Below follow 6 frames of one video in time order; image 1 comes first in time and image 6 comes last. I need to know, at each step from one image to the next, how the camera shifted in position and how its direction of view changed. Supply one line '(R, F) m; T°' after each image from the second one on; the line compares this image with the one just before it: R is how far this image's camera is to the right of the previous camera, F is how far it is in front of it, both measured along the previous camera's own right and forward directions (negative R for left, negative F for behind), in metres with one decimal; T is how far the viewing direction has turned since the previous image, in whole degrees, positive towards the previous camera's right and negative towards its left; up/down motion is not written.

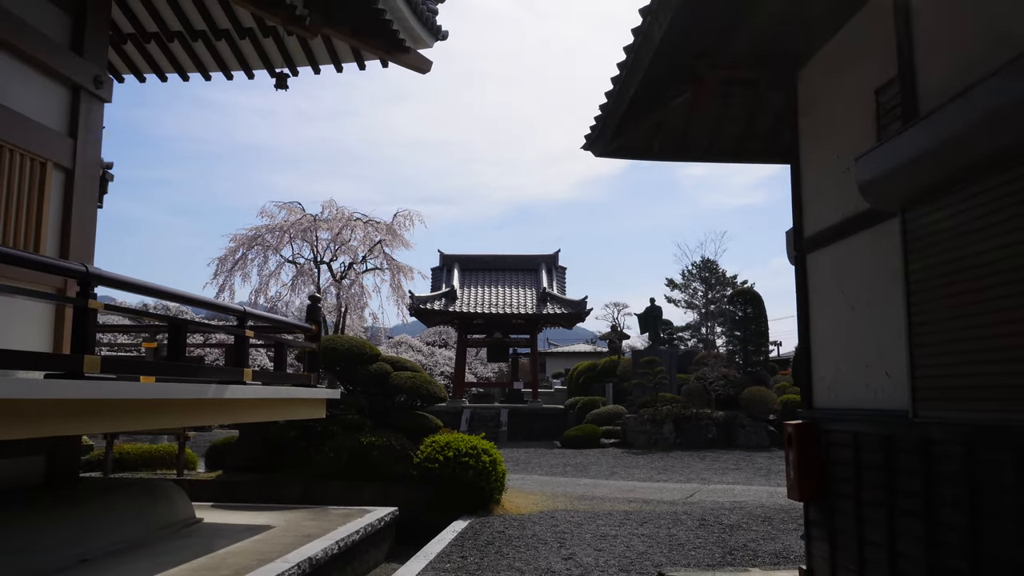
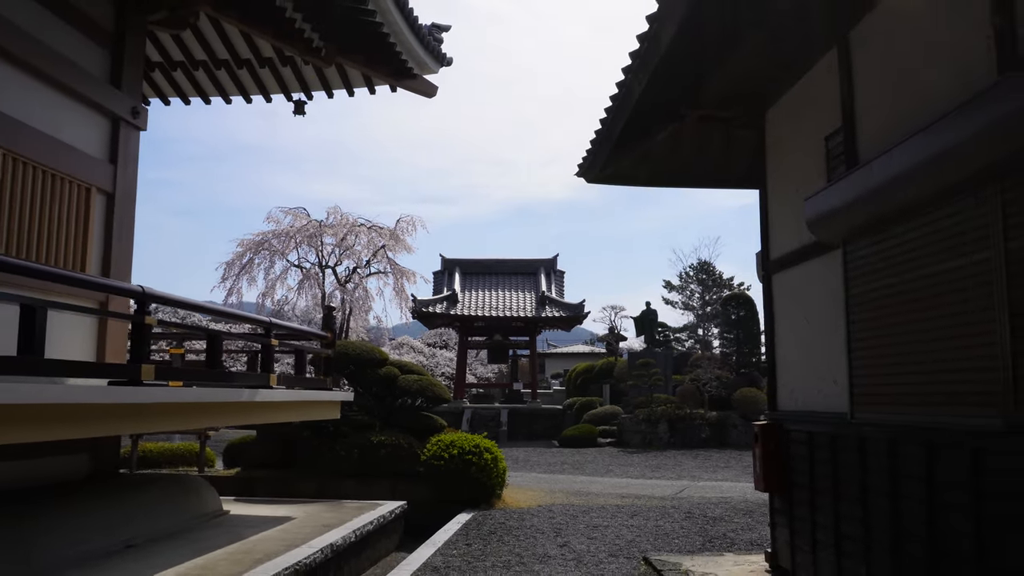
(0.0, -0.5) m; 0°
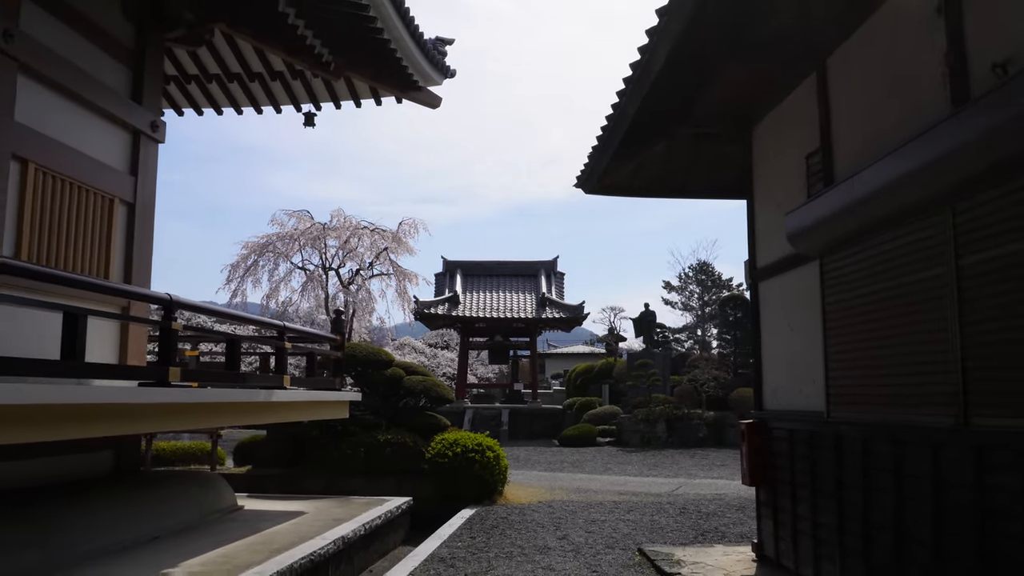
(0.0, -0.3) m; 0°
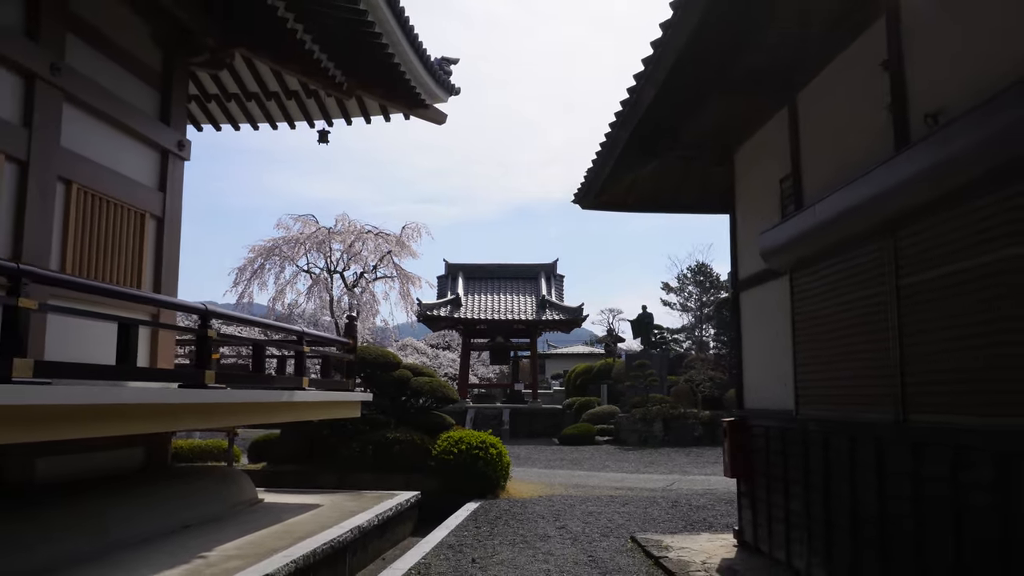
(0.0, -0.5) m; 0°
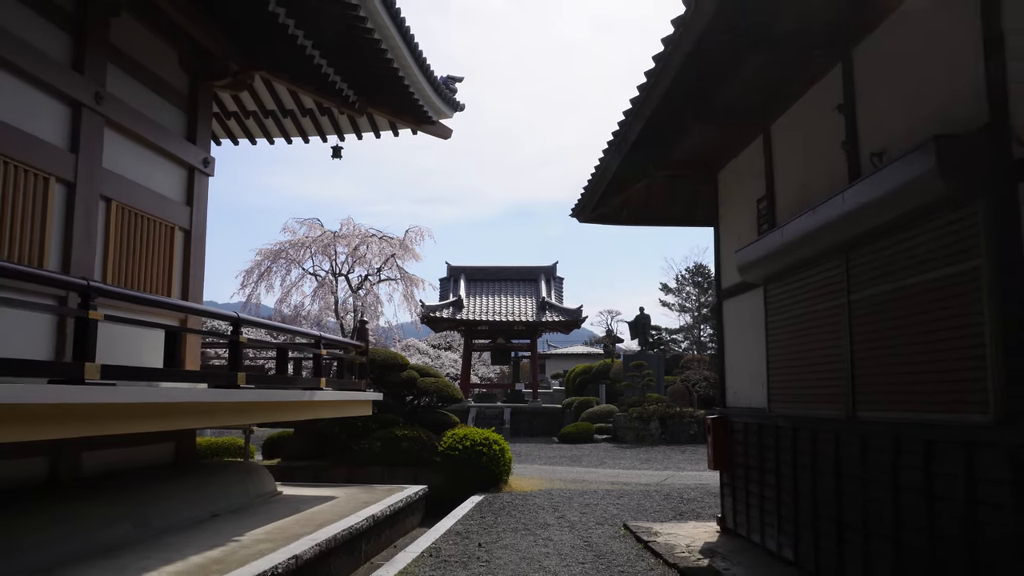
(0.0, -0.5) m; 0°
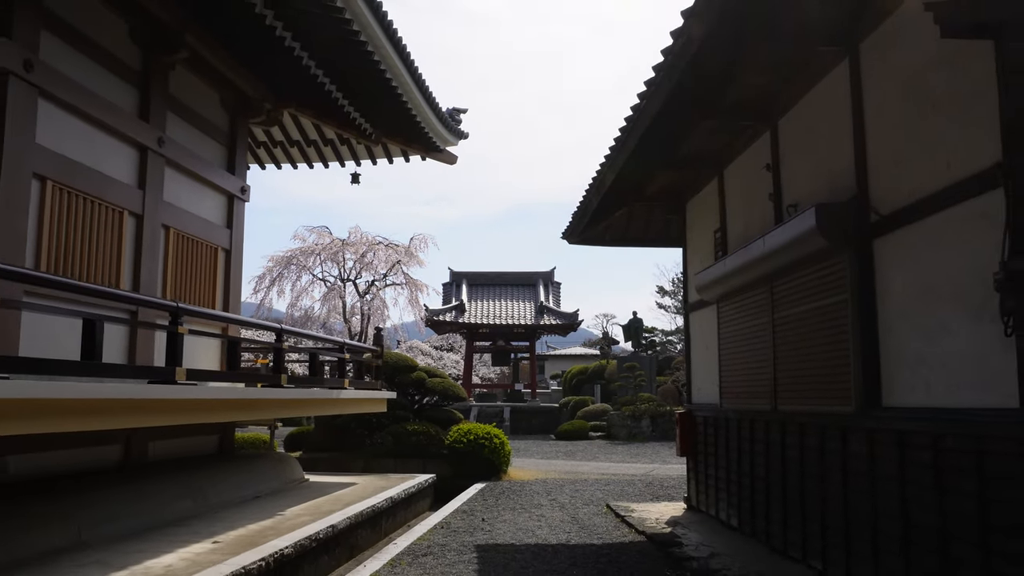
(0.0, -1.0) m; 0°
